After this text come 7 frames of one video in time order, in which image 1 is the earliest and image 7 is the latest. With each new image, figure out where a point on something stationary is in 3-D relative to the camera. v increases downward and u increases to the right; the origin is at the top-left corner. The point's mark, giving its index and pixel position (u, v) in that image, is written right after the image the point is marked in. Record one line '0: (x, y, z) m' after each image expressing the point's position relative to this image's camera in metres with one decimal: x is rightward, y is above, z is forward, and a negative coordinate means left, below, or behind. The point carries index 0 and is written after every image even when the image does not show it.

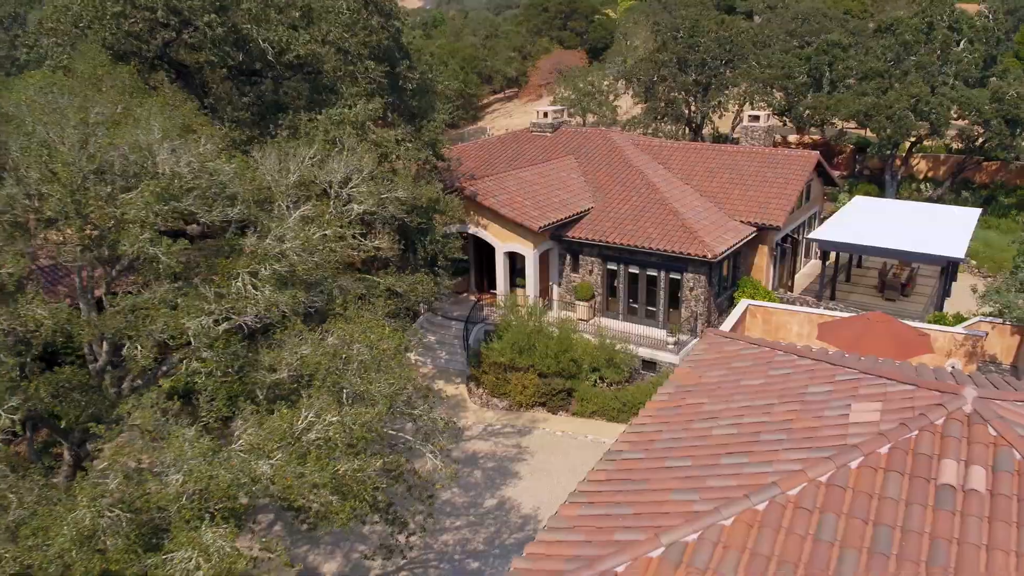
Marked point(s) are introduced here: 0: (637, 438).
0: (+1.2, -1.4, +9.1) m
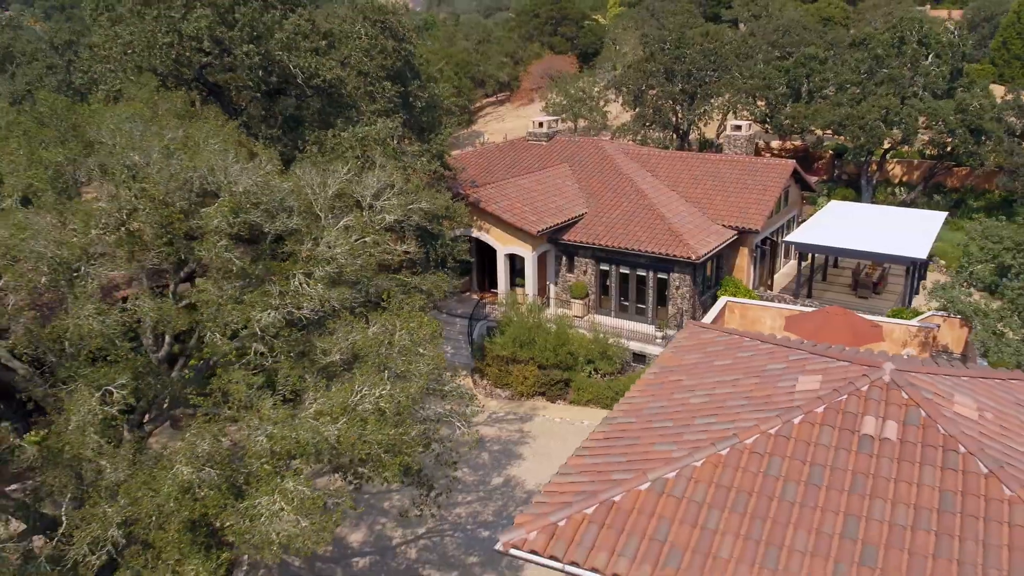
0: (+1.4, -1.4, +11.2) m
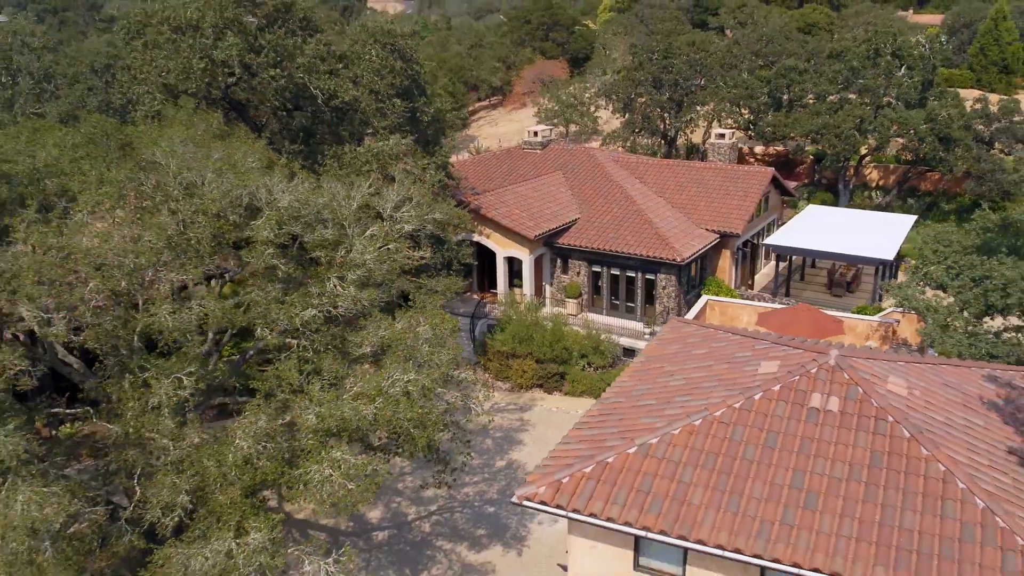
0: (+1.5, -1.4, +13.2) m
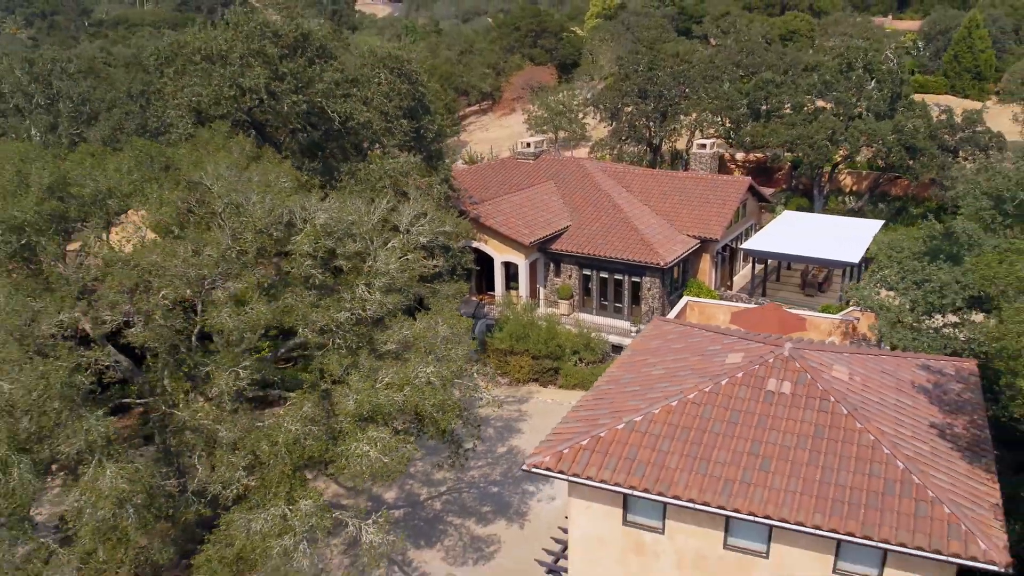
0: (+1.6, -1.5, +15.5) m
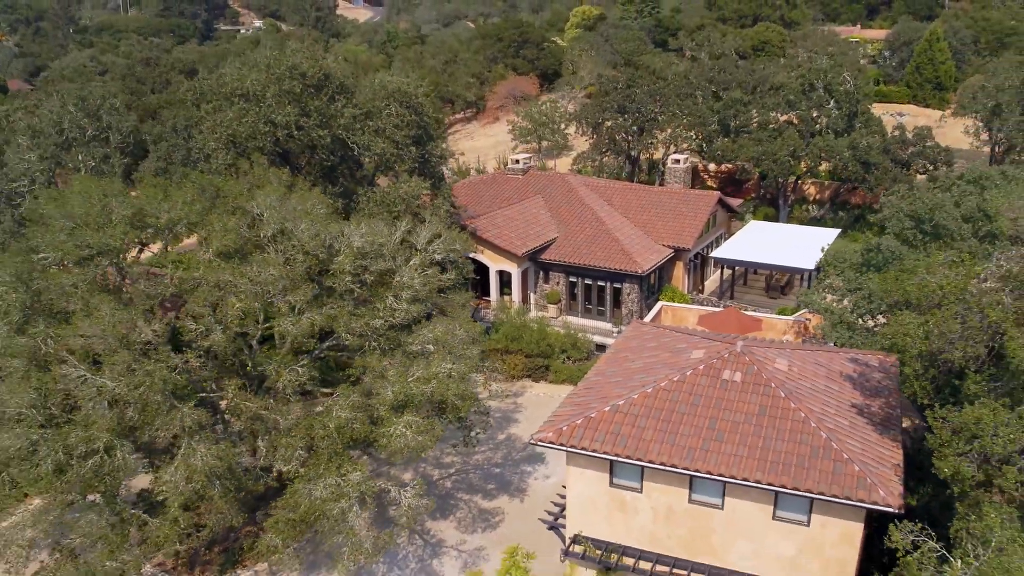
0: (+1.7, -1.7, +19.0) m
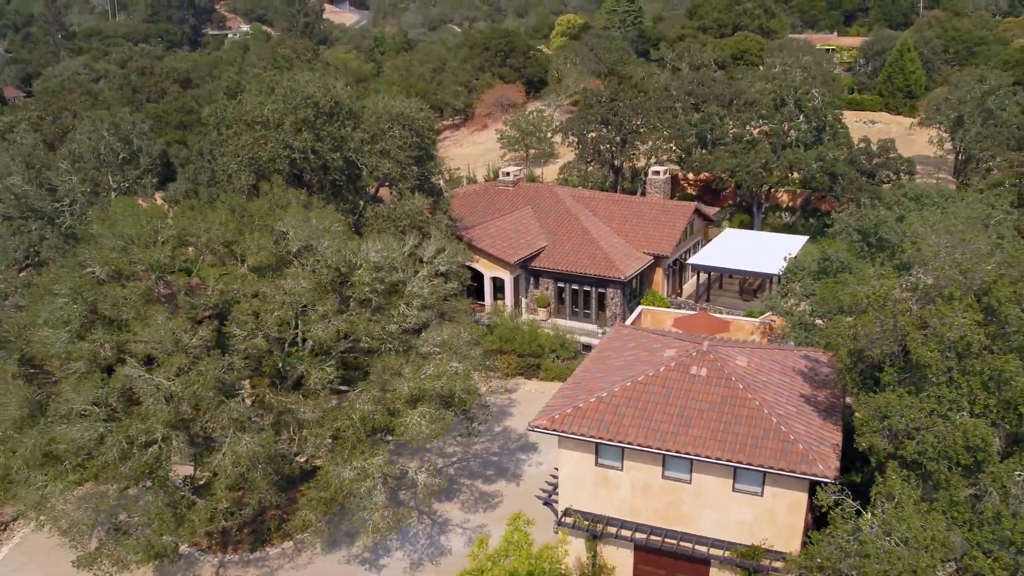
0: (+1.7, -1.9, +21.9) m
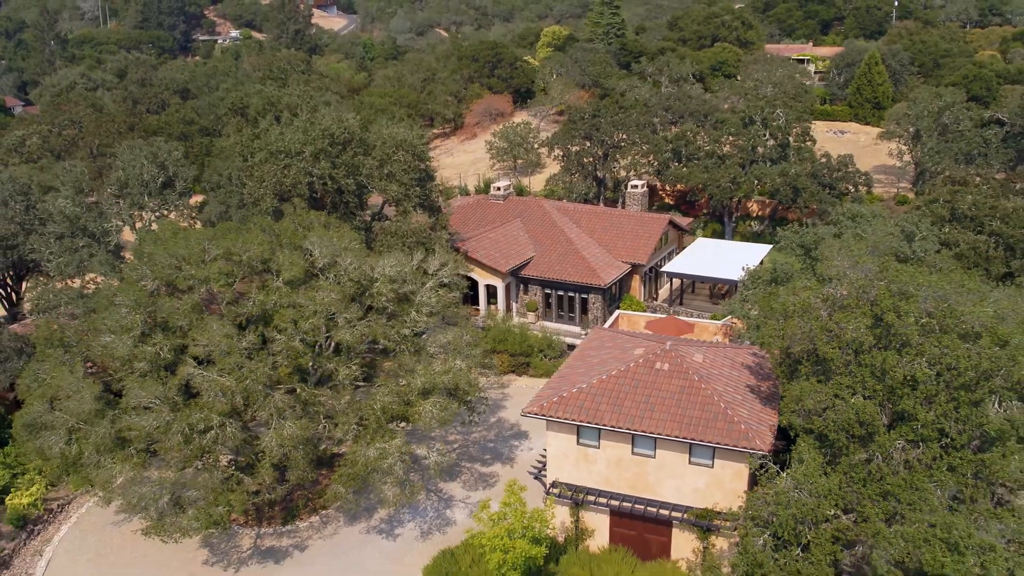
0: (+1.5, -2.1, +26.1) m
